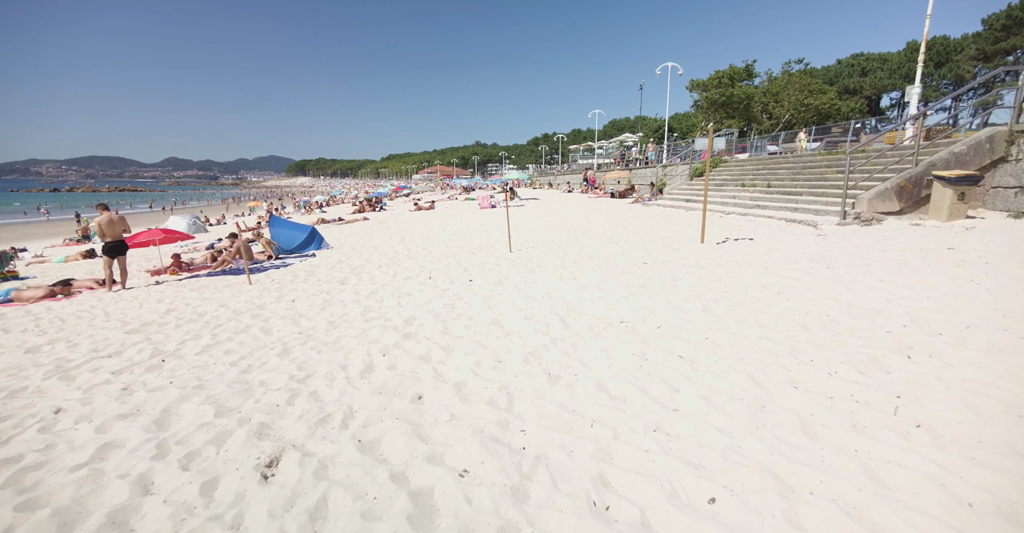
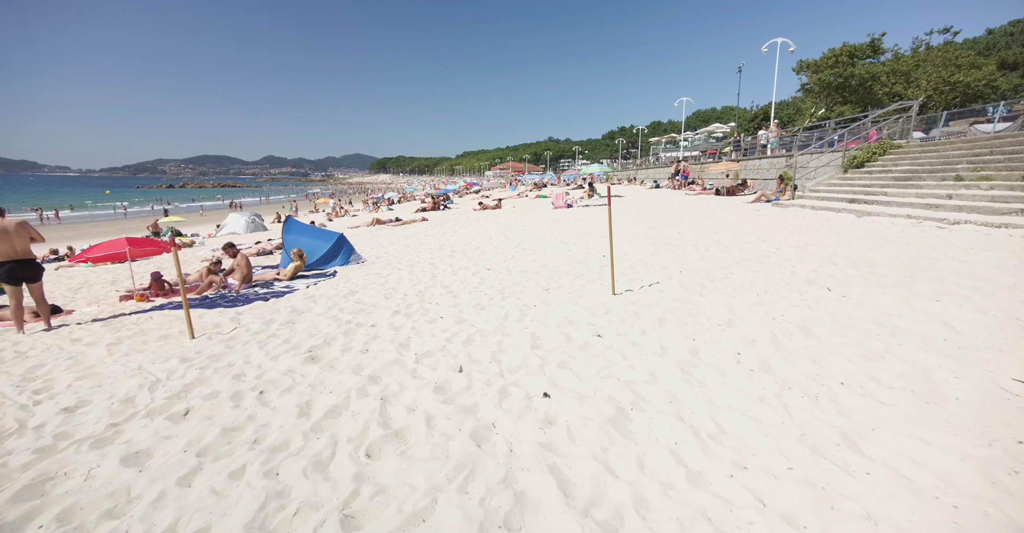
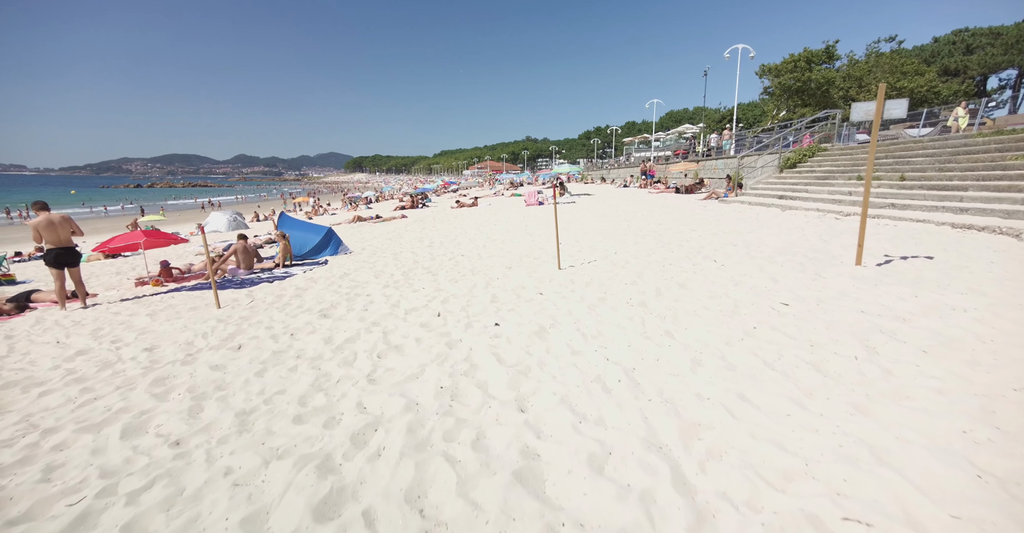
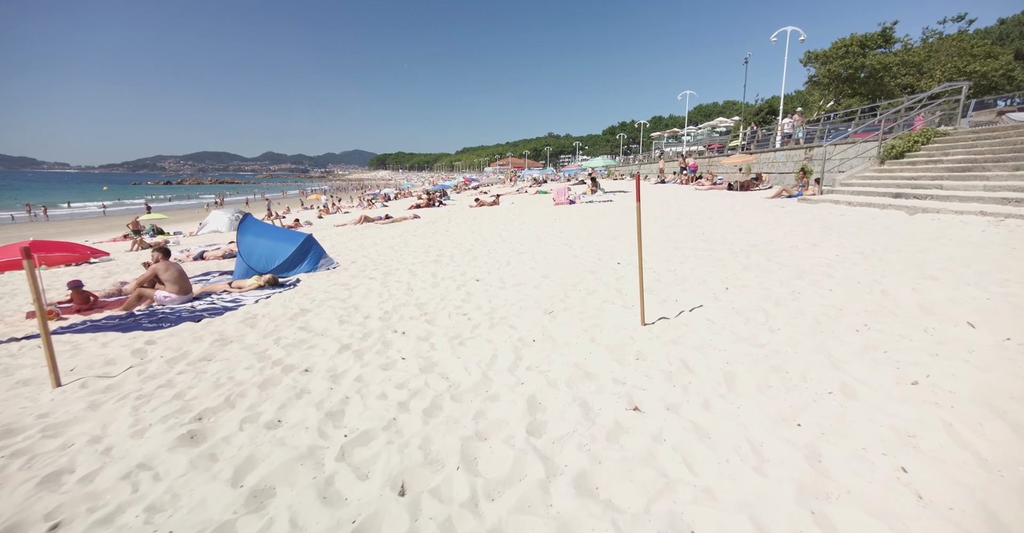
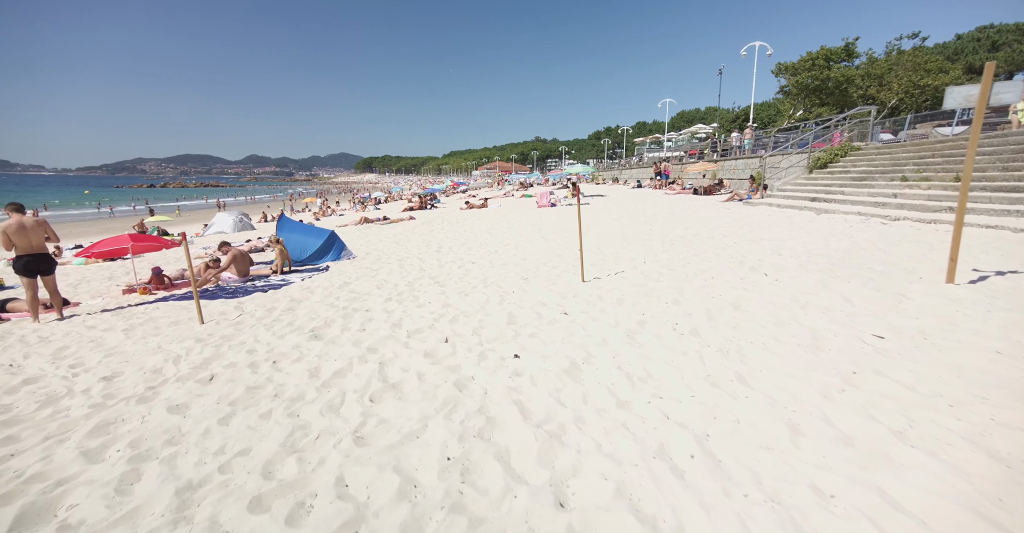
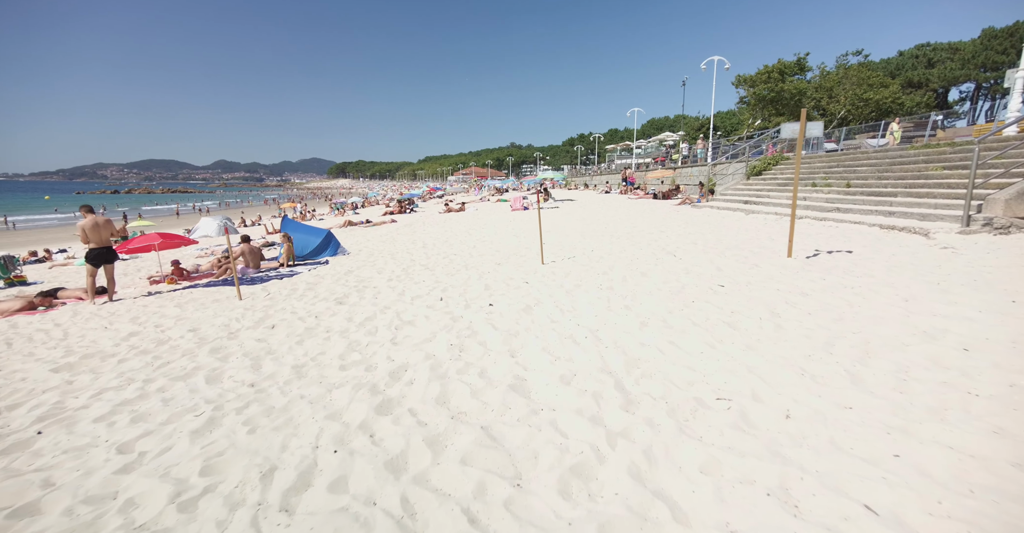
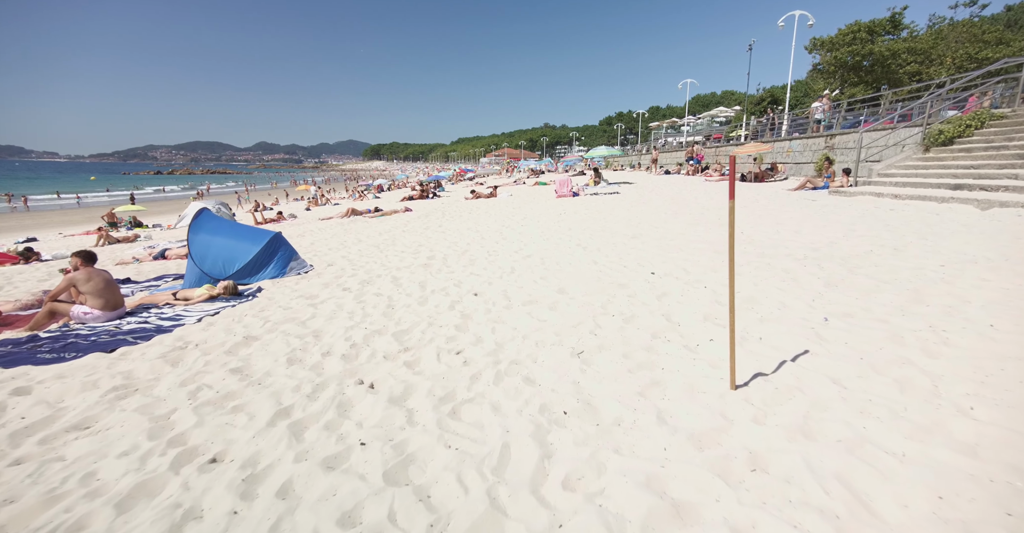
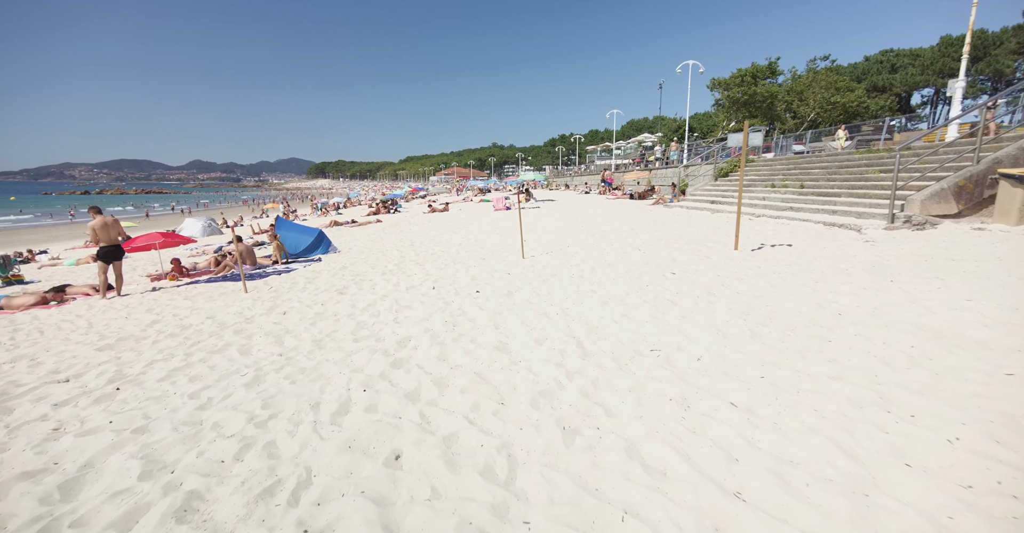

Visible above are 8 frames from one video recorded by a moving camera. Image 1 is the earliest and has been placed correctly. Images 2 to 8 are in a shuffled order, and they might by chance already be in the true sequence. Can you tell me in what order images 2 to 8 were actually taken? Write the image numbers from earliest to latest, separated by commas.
8, 6, 3, 5, 2, 4, 7
